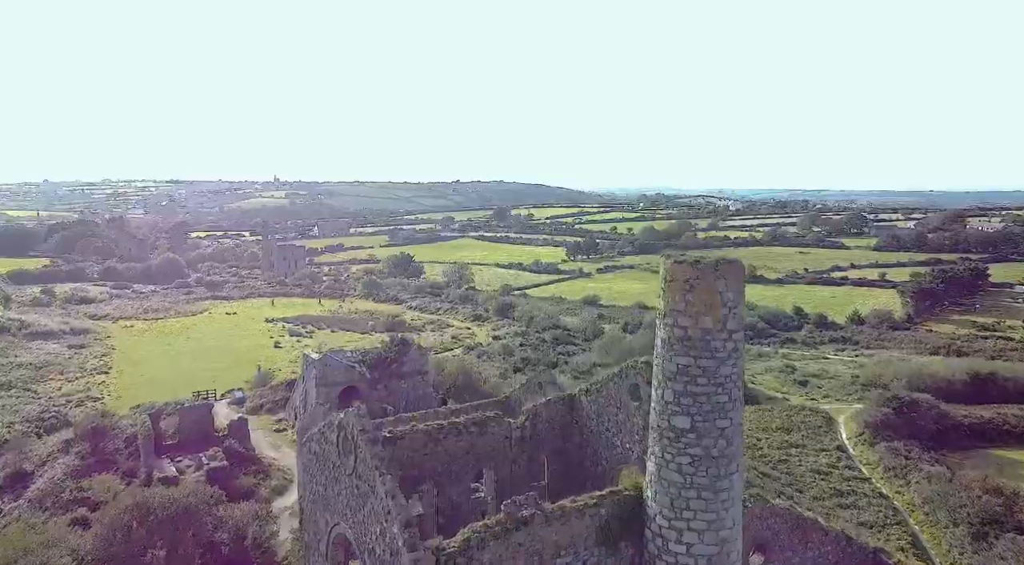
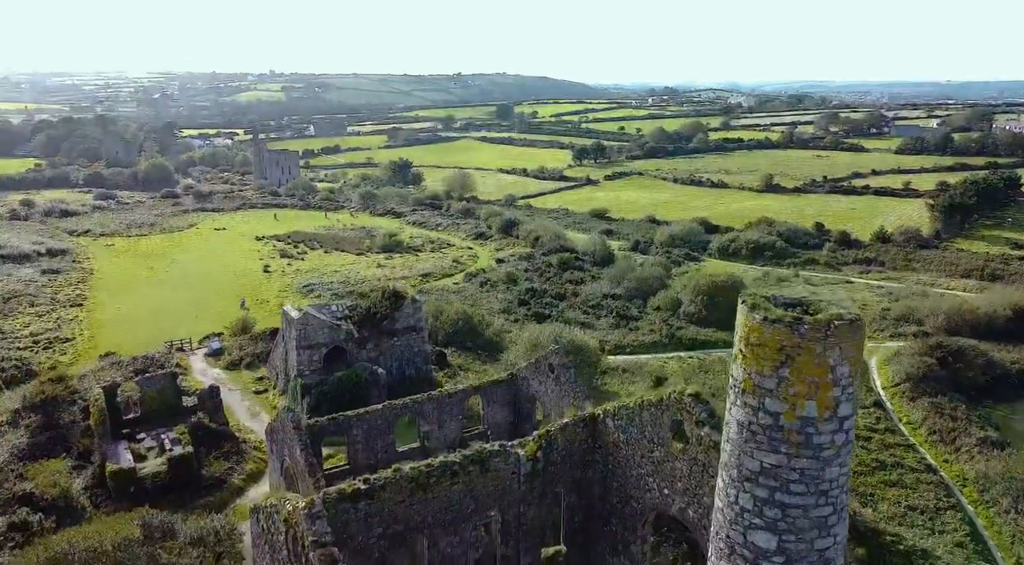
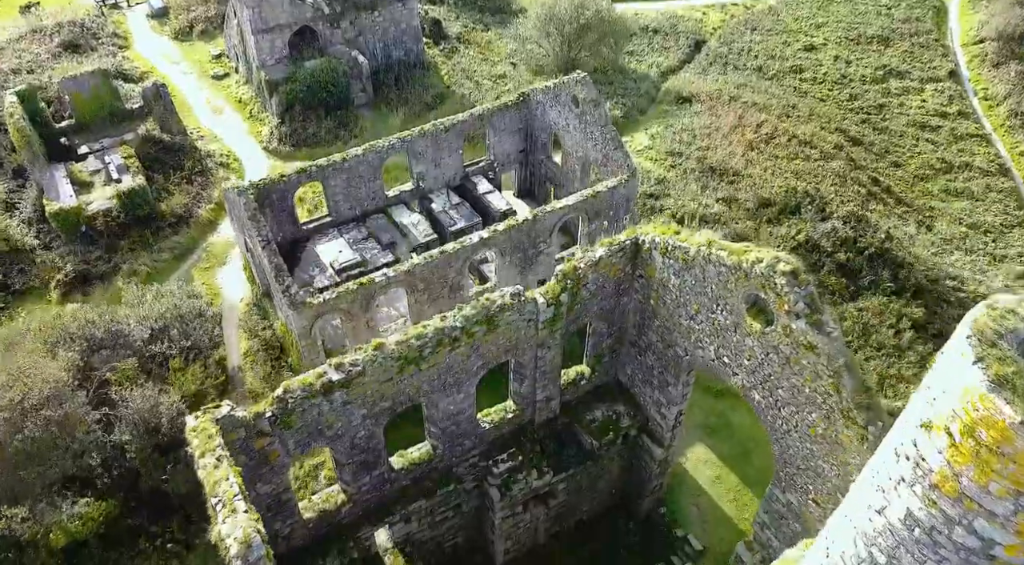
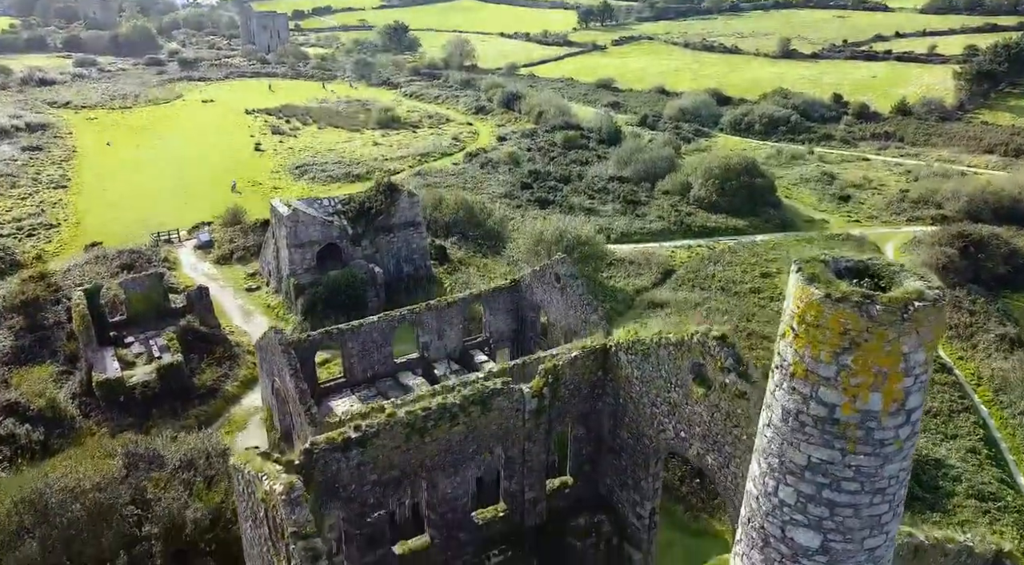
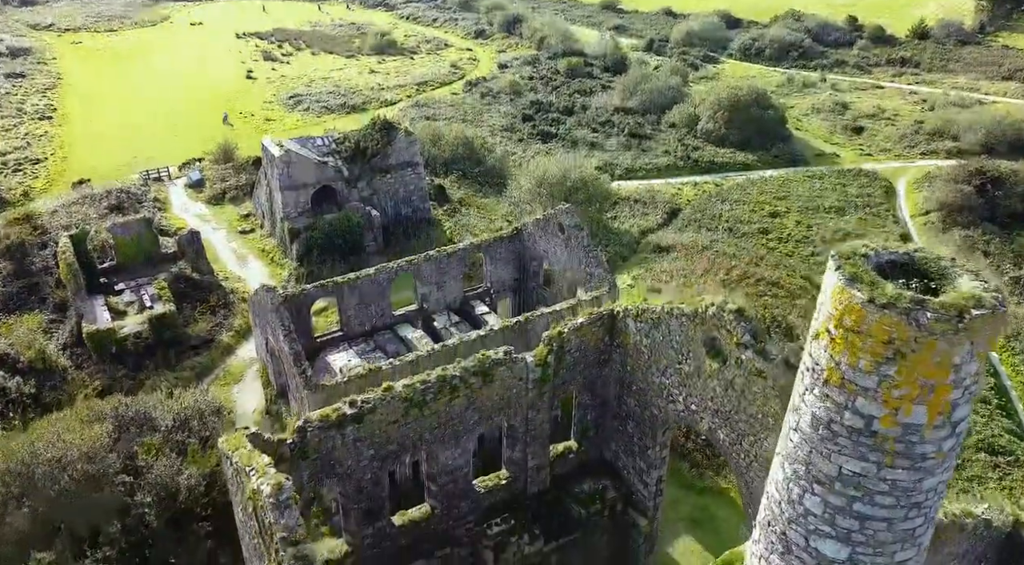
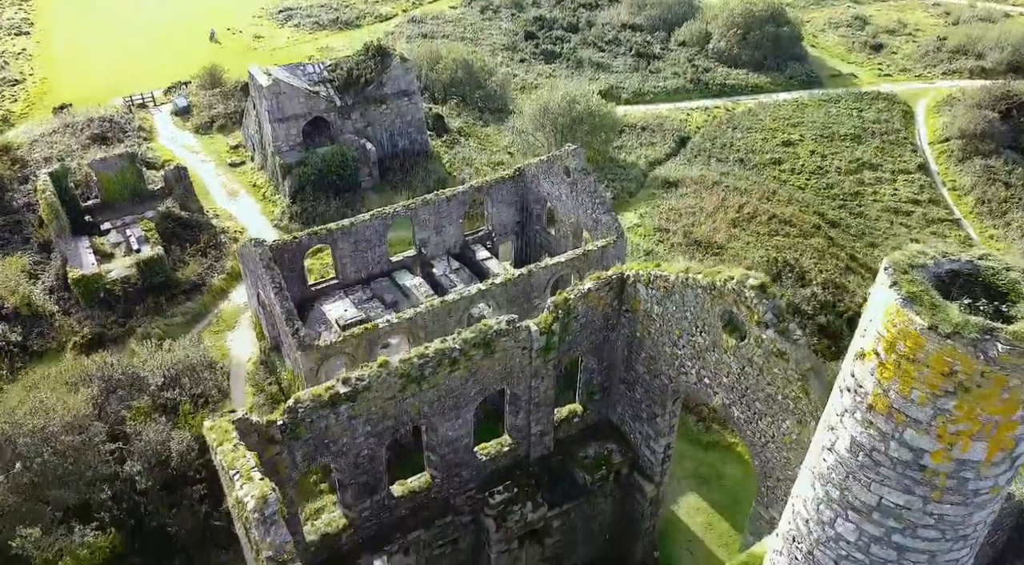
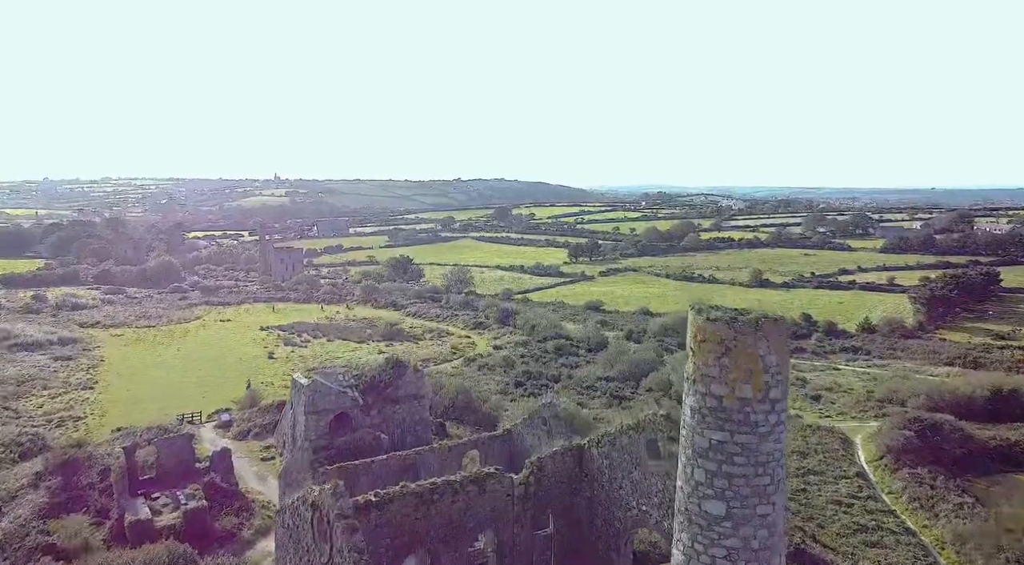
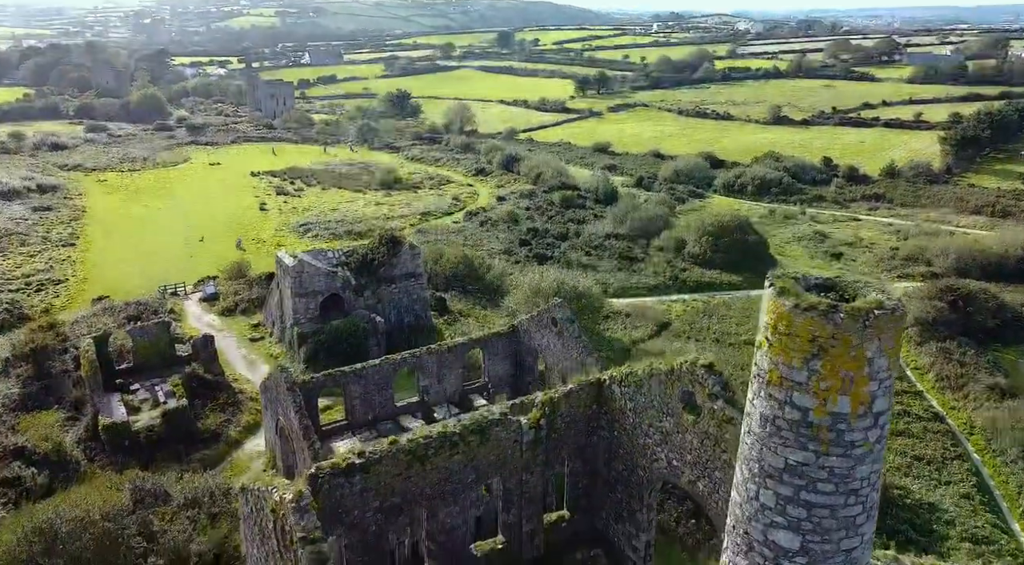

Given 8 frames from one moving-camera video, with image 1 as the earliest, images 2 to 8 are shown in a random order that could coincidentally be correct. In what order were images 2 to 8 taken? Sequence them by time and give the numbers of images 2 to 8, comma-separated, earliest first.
7, 2, 8, 4, 5, 6, 3
